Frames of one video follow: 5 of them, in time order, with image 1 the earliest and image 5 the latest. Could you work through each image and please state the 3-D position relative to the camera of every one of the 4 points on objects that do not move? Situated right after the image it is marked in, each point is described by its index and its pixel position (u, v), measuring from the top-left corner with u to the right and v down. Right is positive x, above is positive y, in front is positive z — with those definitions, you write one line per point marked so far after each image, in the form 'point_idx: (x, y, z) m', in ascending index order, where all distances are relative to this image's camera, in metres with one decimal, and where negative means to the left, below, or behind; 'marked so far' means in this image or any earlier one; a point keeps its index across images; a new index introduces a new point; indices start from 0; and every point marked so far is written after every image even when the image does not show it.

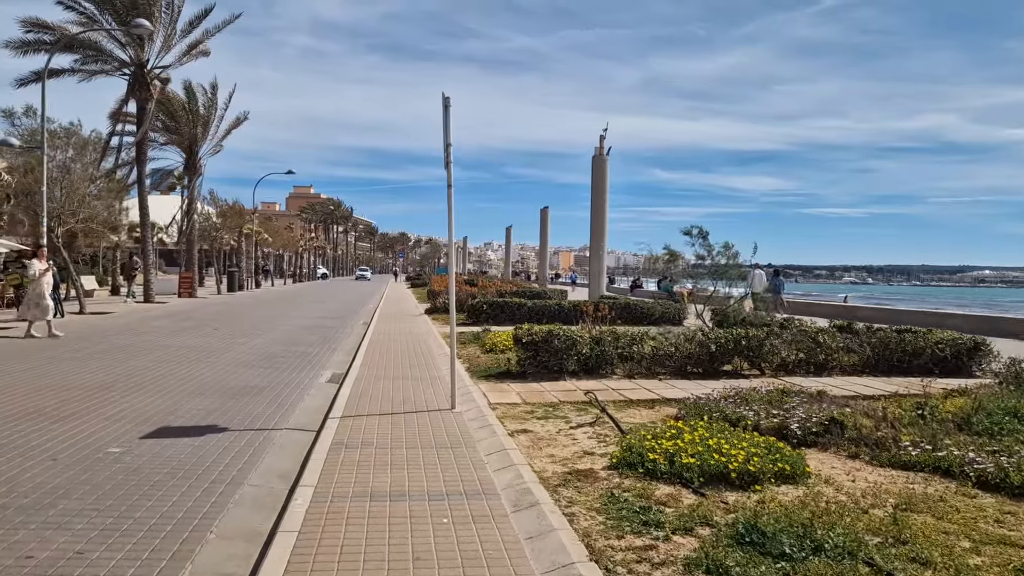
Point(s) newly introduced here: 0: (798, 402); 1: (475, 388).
0: (+2.5, -1.0, +7.6) m
1: (-0.4, -1.1, +9.5) m
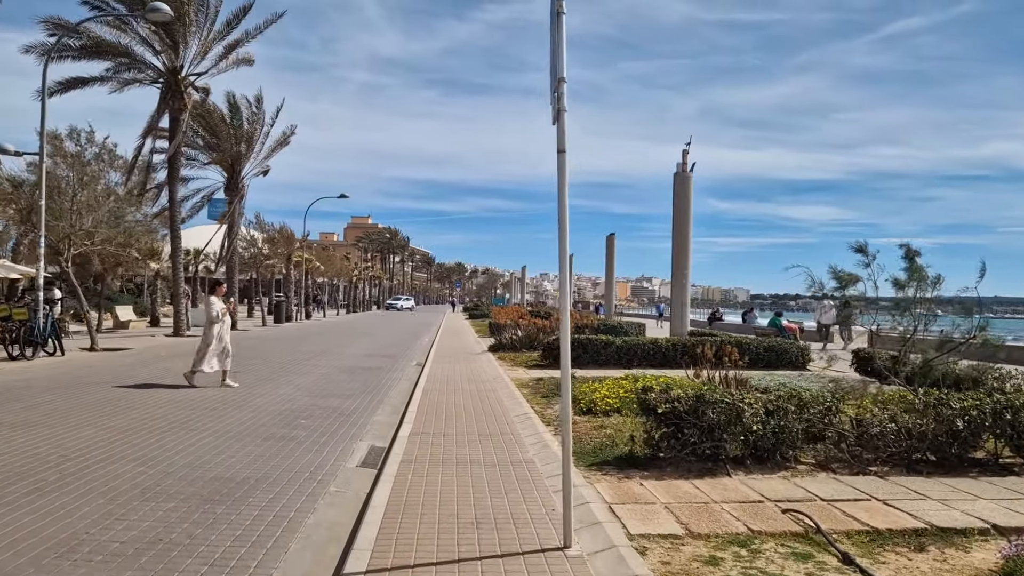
0: (+3.3, -1.2, +3.8) m
1: (+0.5, -1.3, +5.8) m
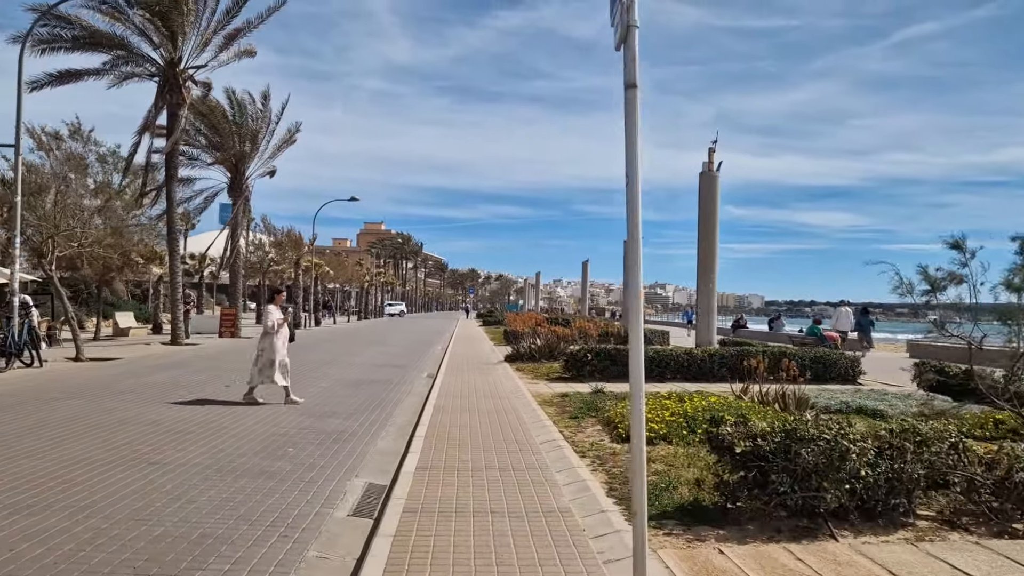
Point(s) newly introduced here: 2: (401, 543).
0: (+3.4, -1.2, +2.2) m
1: (+0.7, -1.4, +4.3) m
2: (-0.6, -1.5, +5.1) m
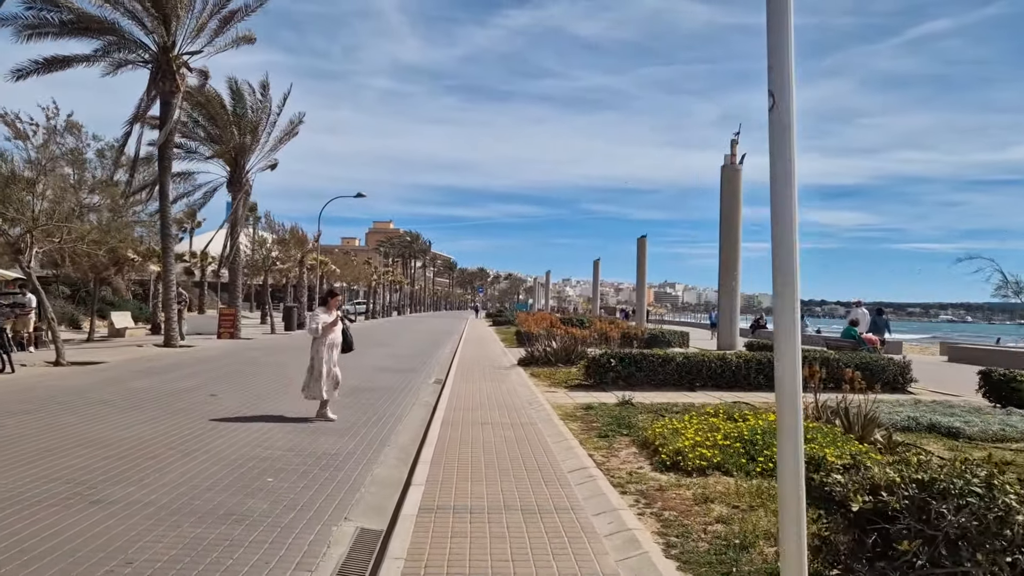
0: (+3.5, -1.2, +0.9) m
1: (+0.8, -1.3, +3.0) m
2: (-0.5, -1.4, +3.7) m
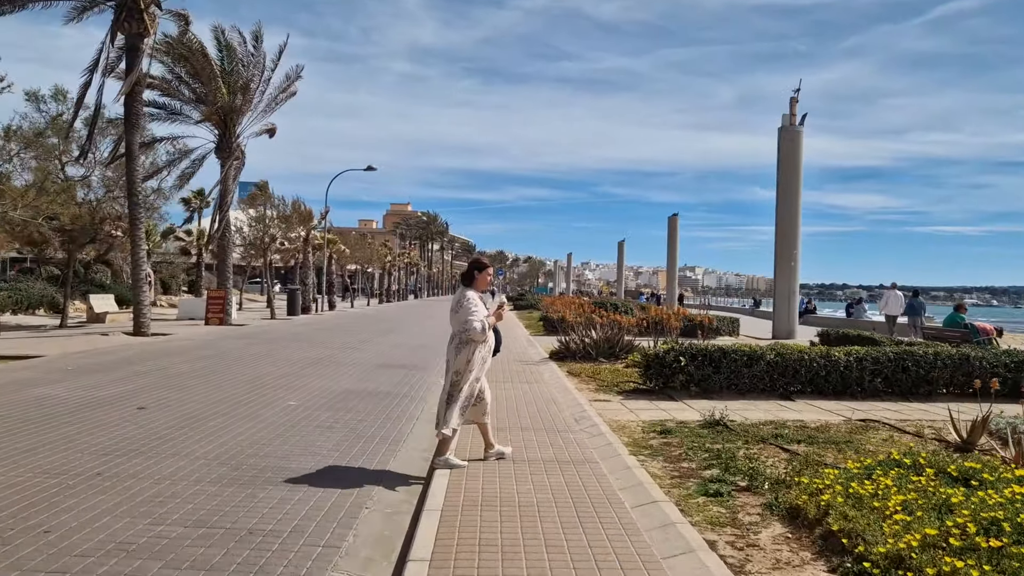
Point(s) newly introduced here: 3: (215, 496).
0: (+3.7, -1.1, -2.5) m
1: (+1.1, -1.3, -0.4) m
2: (-0.3, -1.3, +0.4) m
3: (-1.8, -1.3, +5.6) m
